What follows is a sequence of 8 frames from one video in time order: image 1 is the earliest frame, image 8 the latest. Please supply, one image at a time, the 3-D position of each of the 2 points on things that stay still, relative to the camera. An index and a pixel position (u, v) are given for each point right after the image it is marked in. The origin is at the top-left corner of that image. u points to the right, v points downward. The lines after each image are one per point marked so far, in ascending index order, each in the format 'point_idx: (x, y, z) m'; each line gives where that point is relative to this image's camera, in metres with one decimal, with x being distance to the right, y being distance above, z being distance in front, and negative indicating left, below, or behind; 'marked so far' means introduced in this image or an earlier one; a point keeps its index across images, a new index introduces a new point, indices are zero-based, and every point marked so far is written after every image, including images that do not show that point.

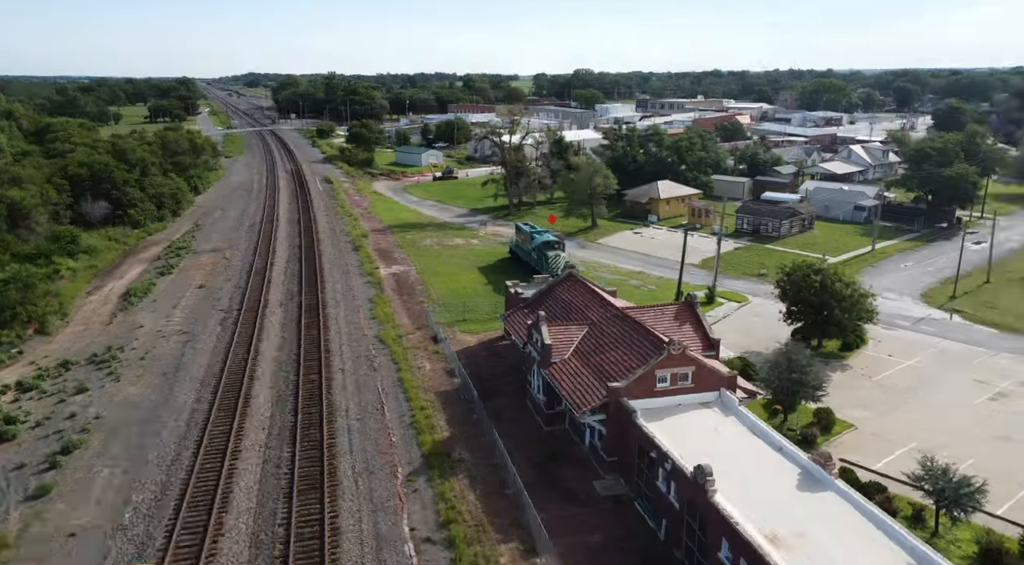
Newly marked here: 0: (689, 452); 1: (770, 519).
0: (+4.8, -4.6, +19.4) m
1: (+5.9, -5.4, +16.3) m
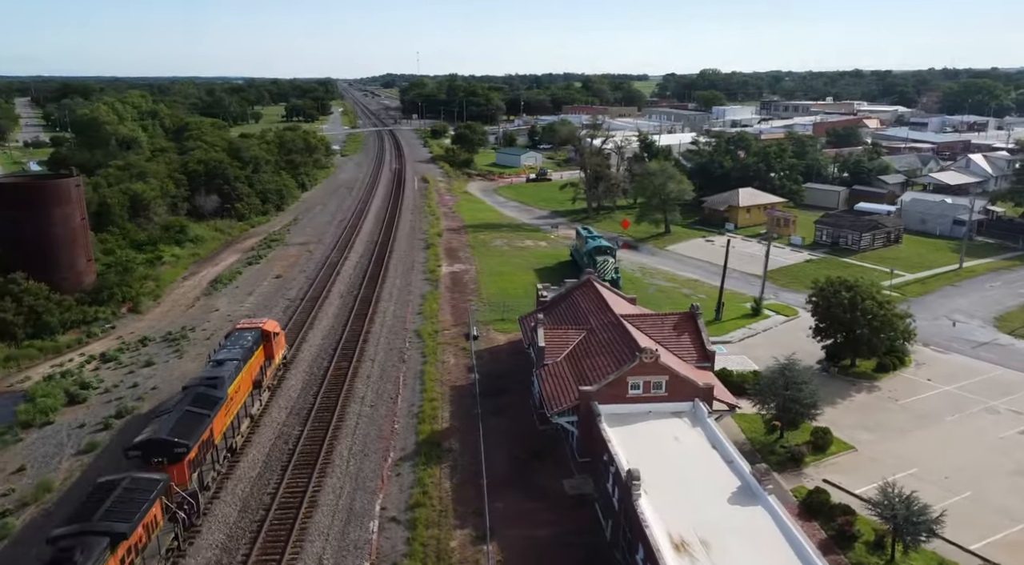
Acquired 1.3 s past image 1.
0: (+3.5, -4.9, +19.9) m
1: (+4.0, -5.7, +16.6) m
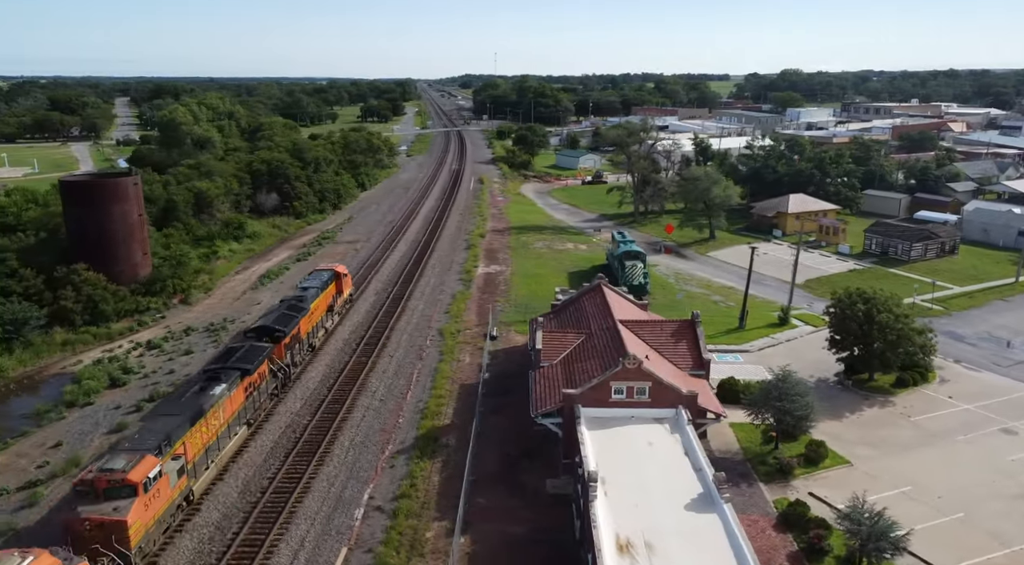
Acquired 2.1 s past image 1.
0: (+2.7, -5.1, +20.3) m
1: (+2.9, -5.9, +17.0) m
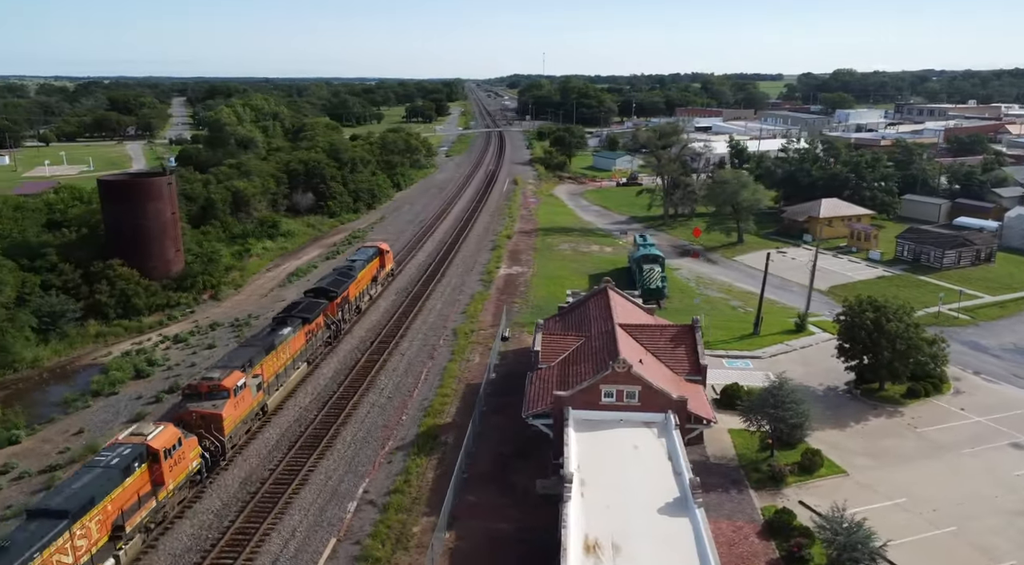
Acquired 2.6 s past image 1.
0: (+2.3, -5.2, +20.6) m
1: (+2.2, -6.0, +17.3) m
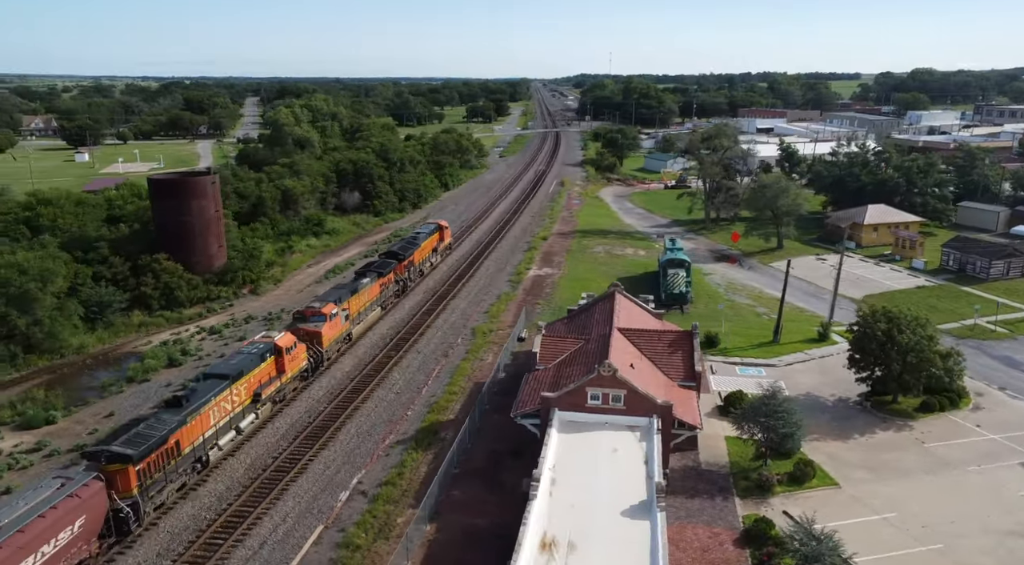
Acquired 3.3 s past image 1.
0: (+1.6, -5.3, +21.0) m
1: (+1.3, -6.2, +17.7) m
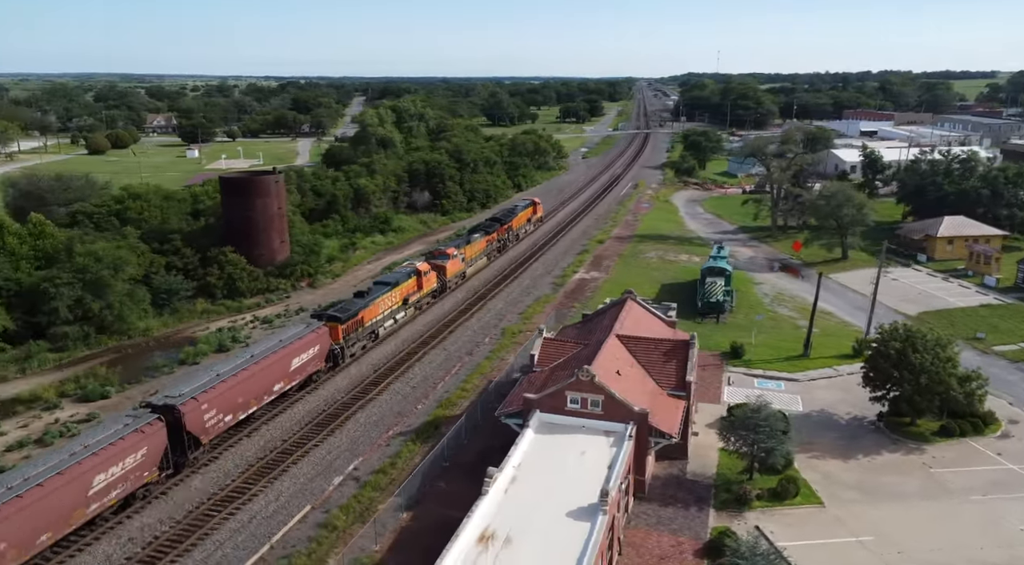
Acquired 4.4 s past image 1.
0: (+0.6, -5.5, +21.8) m
1: (-0.1, -6.3, +18.5) m
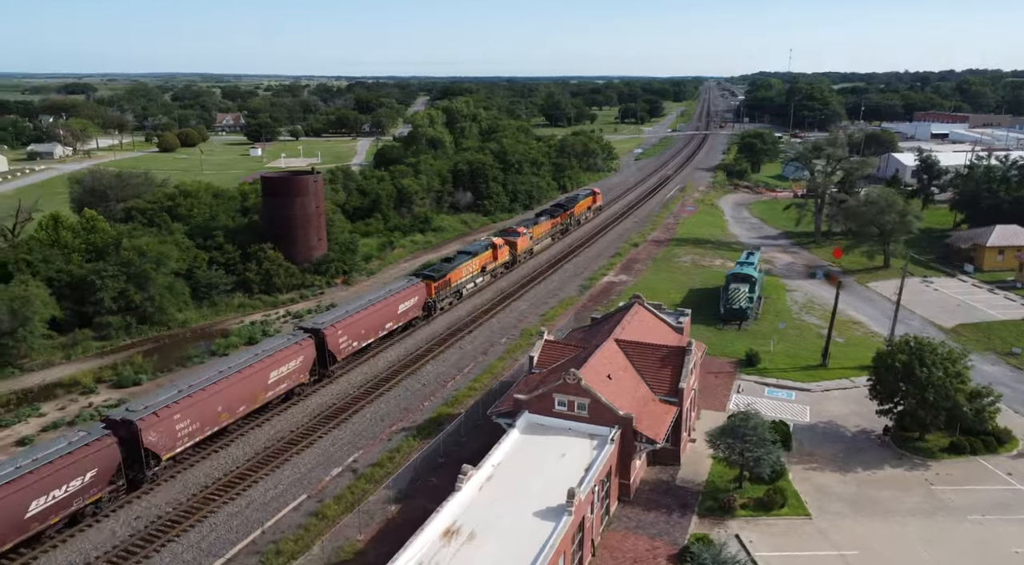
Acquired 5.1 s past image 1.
0: (0.0, -5.6, +22.3) m
1: (-1.0, -6.4, +19.1) m
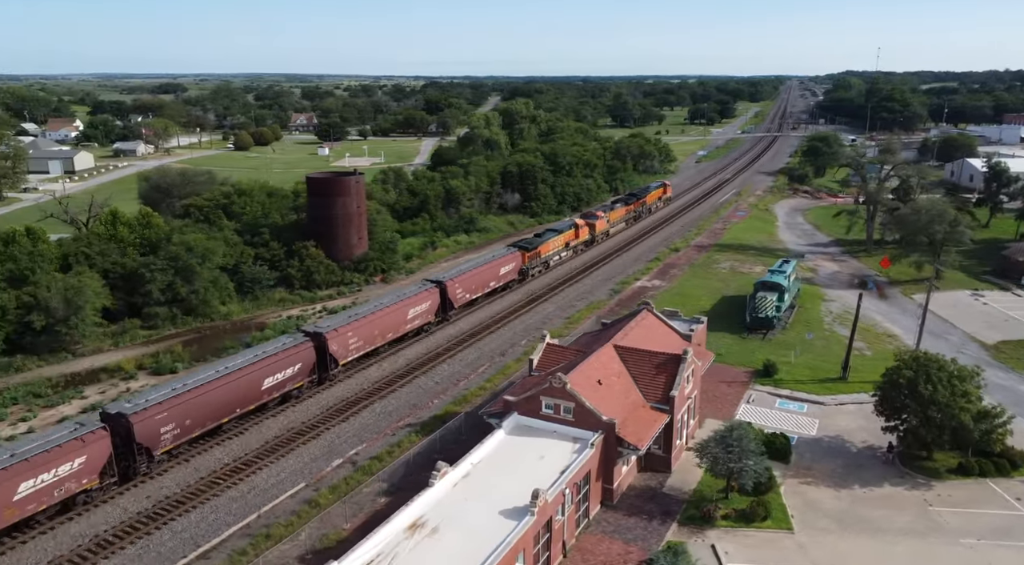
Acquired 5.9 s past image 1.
0: (-0.7, -5.8, +22.9) m
1: (-2.0, -6.5, +19.9) m
